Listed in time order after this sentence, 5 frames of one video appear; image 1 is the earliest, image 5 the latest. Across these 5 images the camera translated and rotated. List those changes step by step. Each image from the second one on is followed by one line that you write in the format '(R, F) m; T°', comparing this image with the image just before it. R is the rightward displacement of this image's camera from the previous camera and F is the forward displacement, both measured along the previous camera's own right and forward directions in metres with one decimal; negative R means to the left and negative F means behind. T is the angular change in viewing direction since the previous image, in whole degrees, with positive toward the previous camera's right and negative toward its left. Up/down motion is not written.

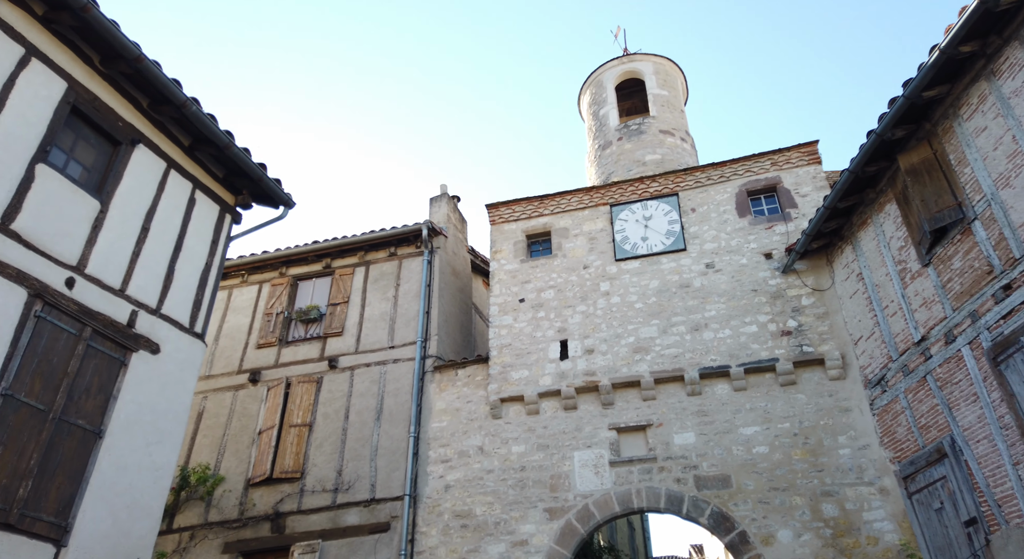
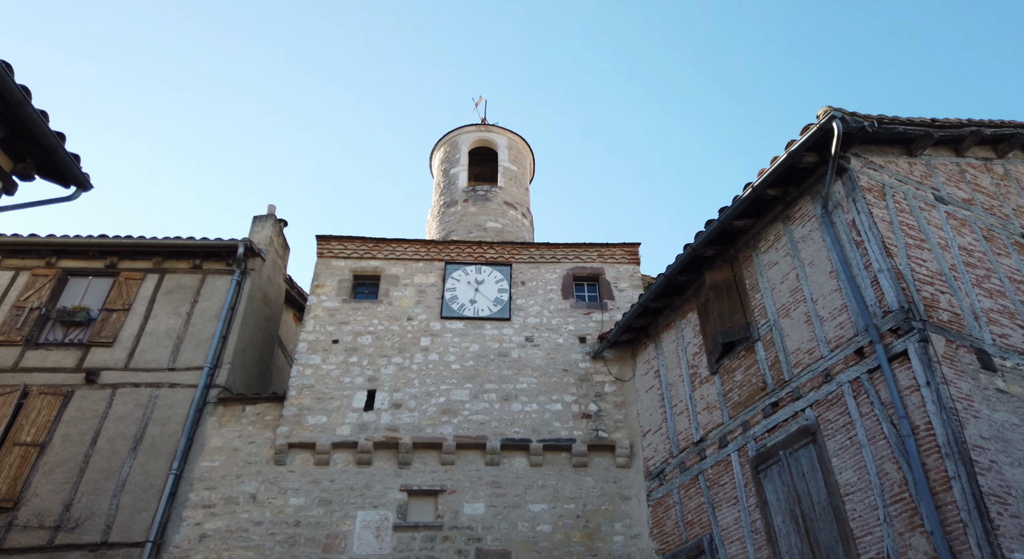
(+0.2, +0.8) m; +13°
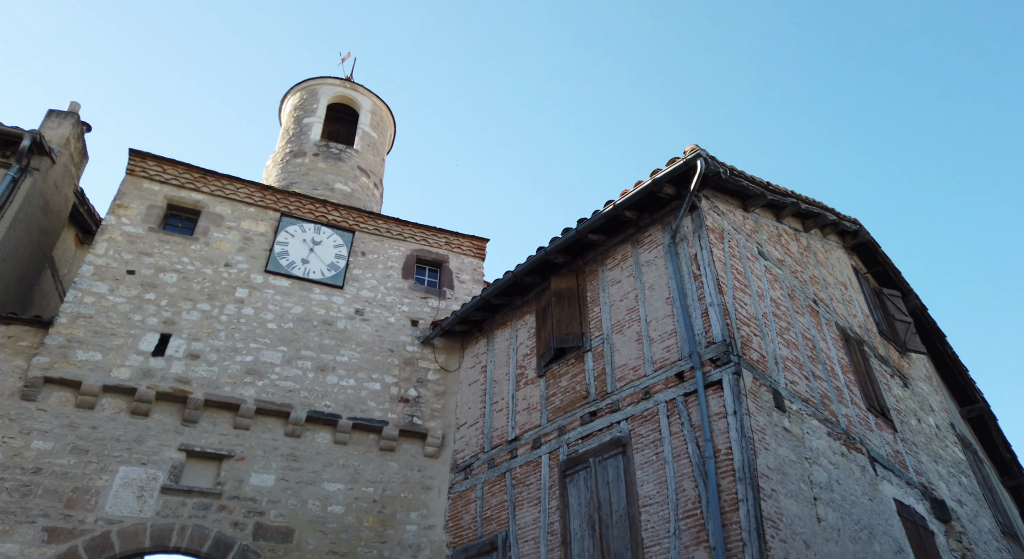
(-1.1, +1.3) m; +15°
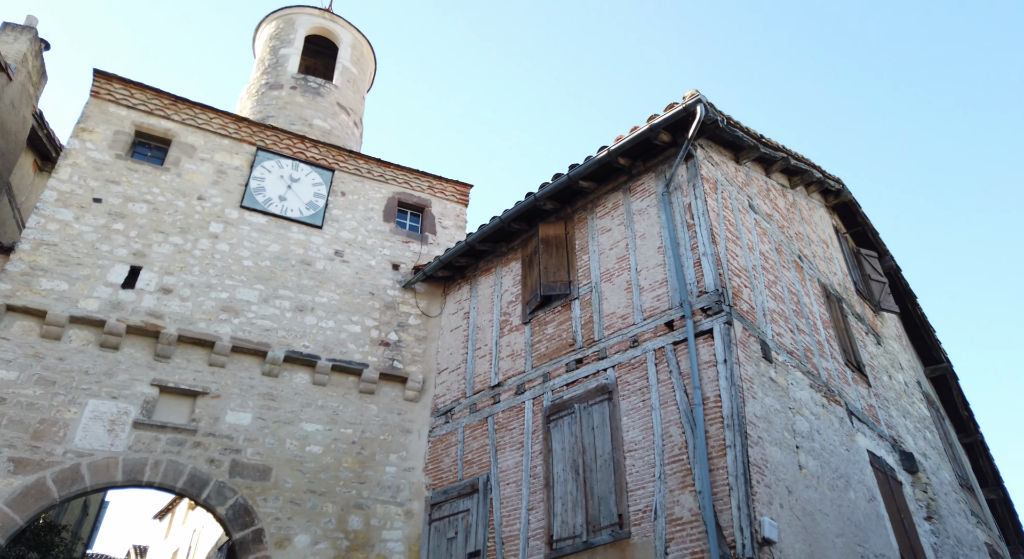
(-1.4, +0.4) m; +4°
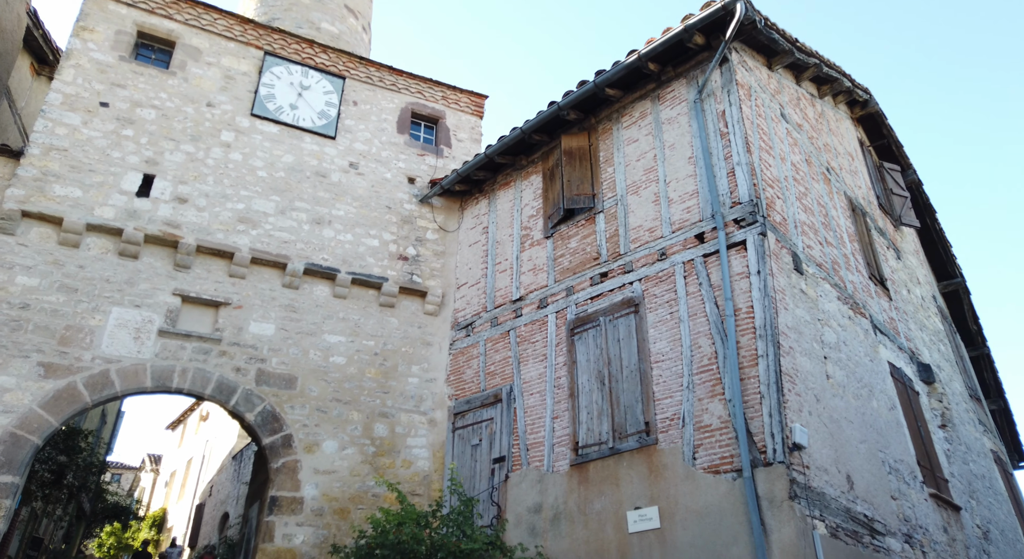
(-1.6, +0.3) m; +1°
